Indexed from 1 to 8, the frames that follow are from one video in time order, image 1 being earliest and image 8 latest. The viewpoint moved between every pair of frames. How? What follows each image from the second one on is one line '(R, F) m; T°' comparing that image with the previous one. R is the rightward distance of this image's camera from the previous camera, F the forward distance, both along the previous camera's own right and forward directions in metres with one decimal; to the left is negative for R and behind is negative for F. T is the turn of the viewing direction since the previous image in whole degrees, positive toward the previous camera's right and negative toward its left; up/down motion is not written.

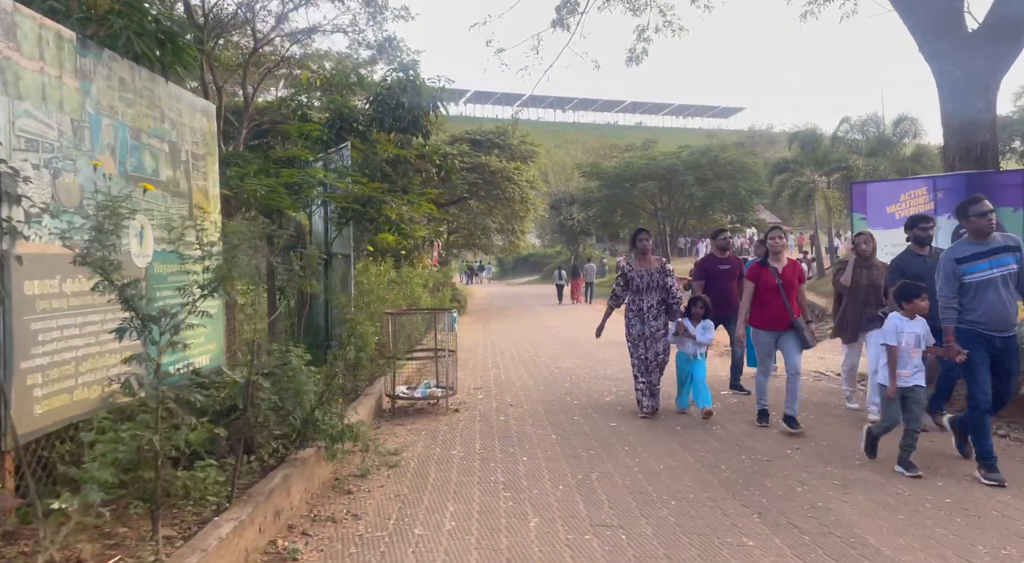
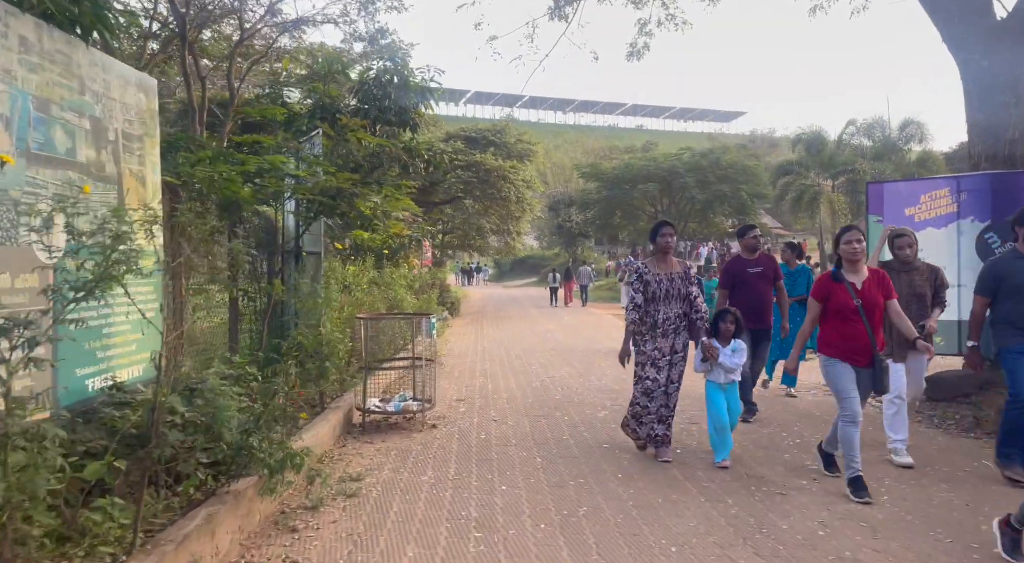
(+0.1, +0.7) m; 0°
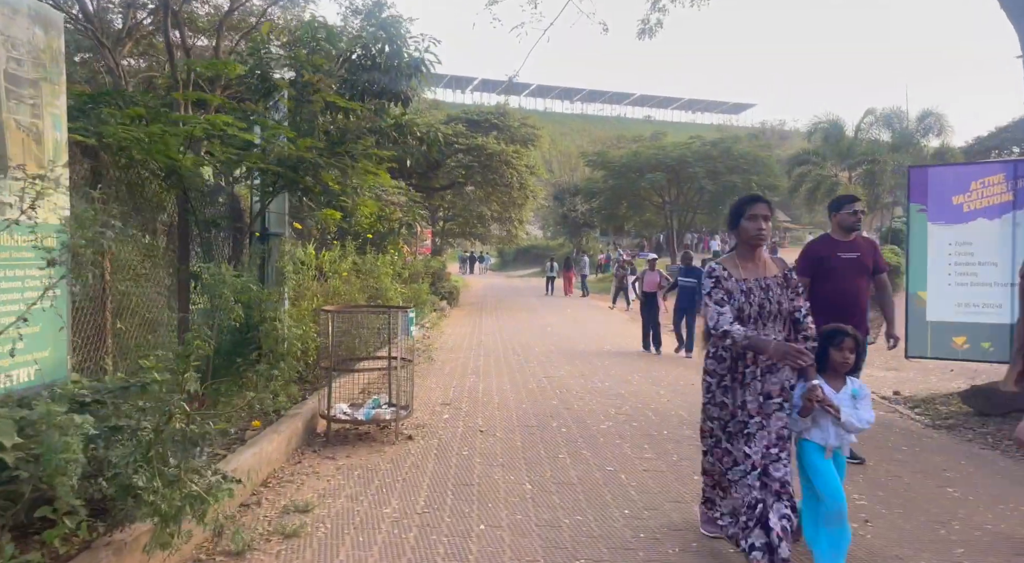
(+0.1, +1.0) m; 0°
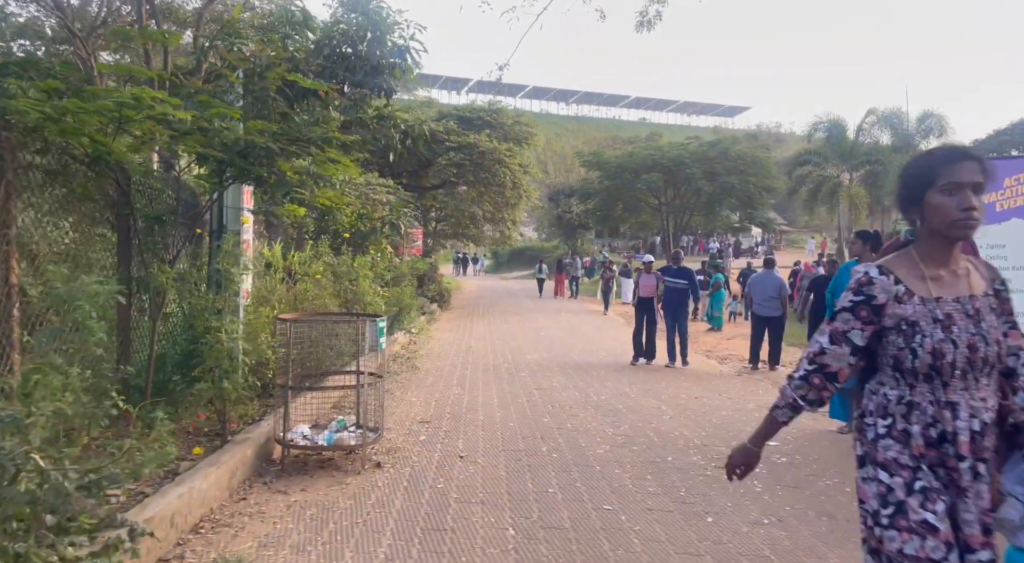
(+0.1, +0.7) m; 0°
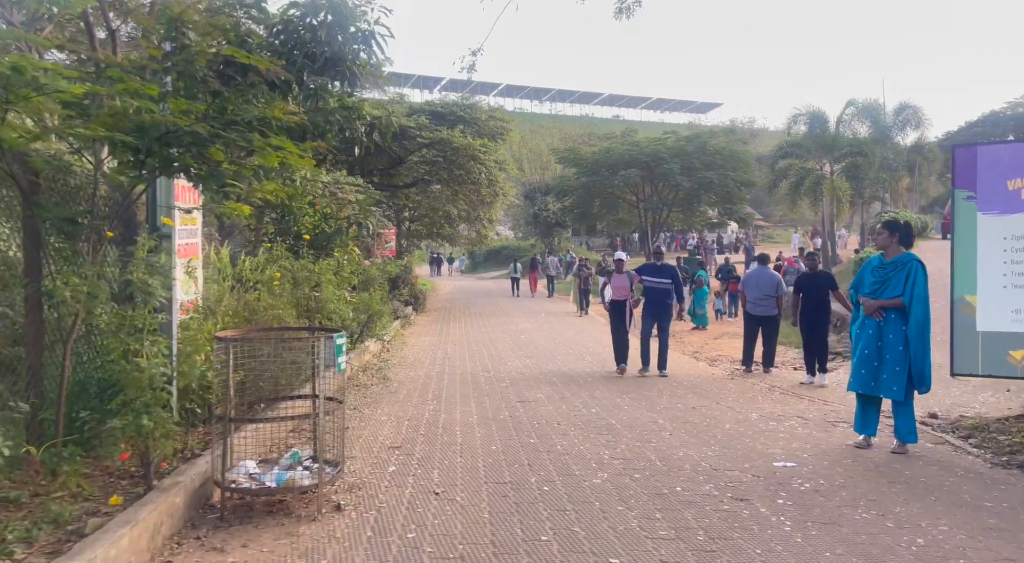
(0.0, +0.8) m; +2°
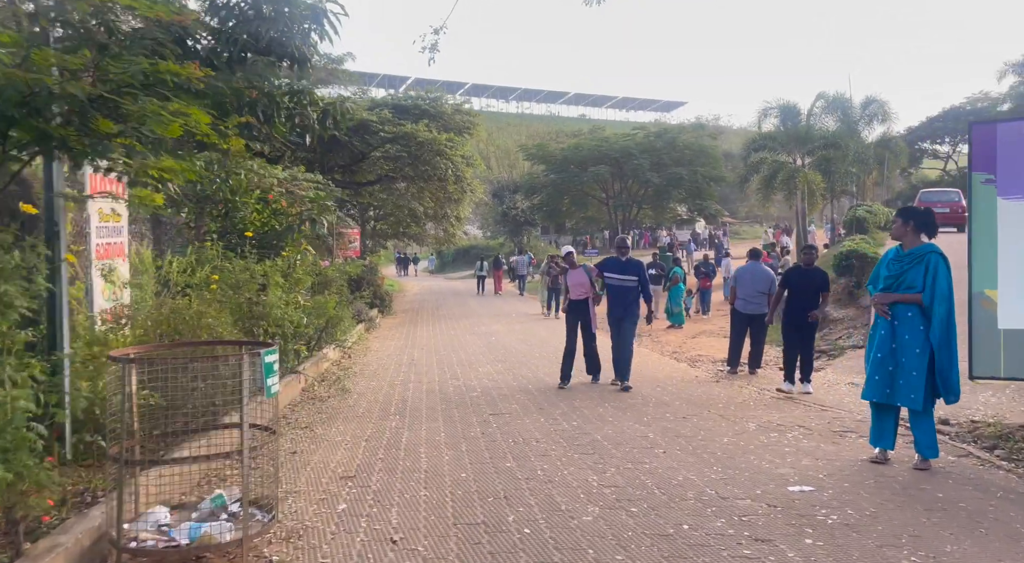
(0.0, +0.8) m; +2°
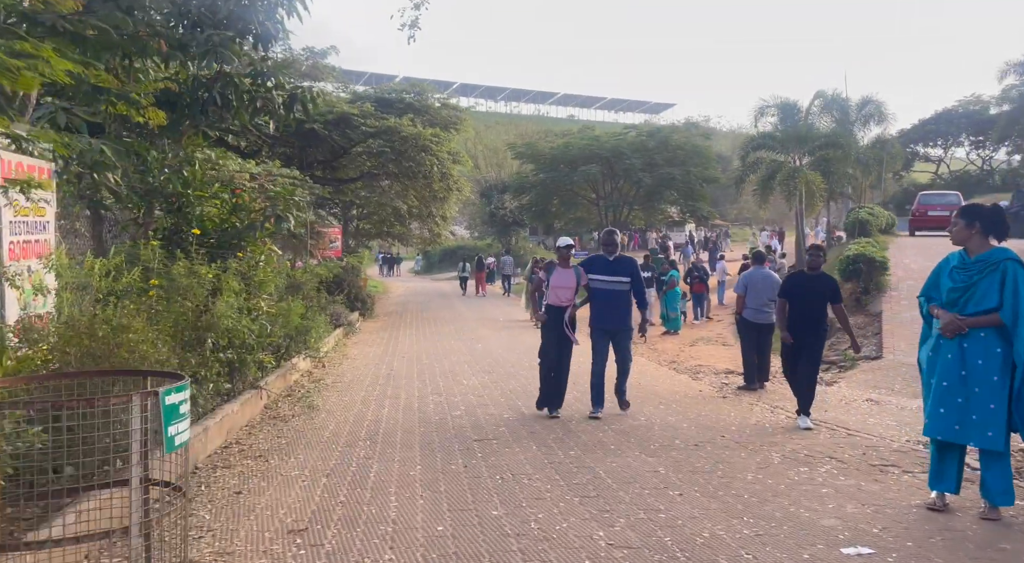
(0.0, +0.9) m; +1°
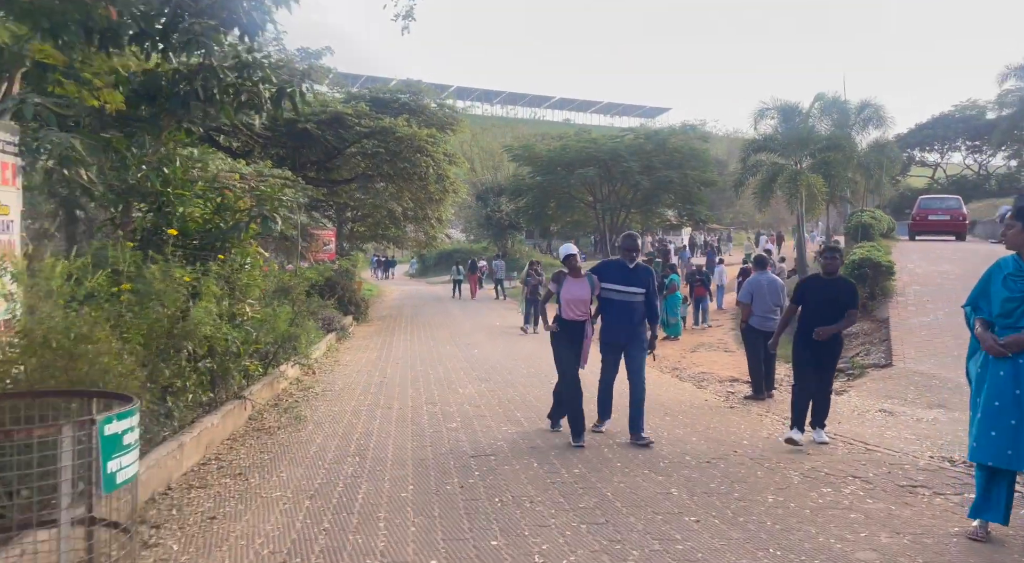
(0.0, +0.4) m; 0°
